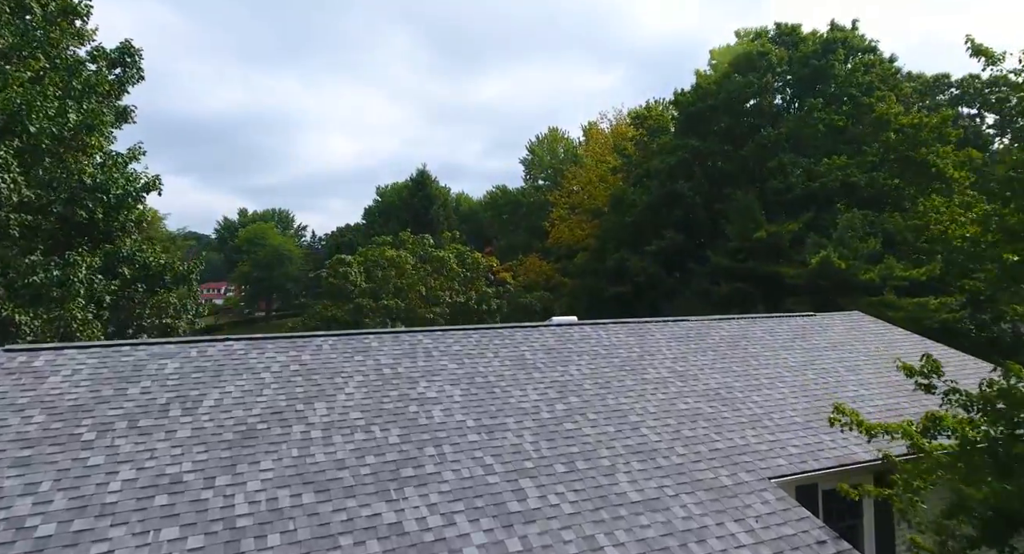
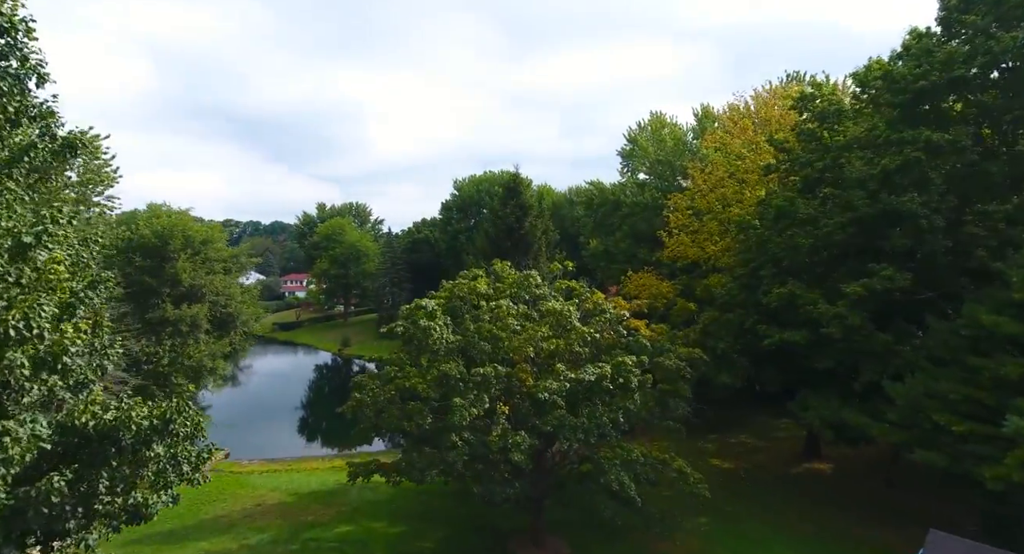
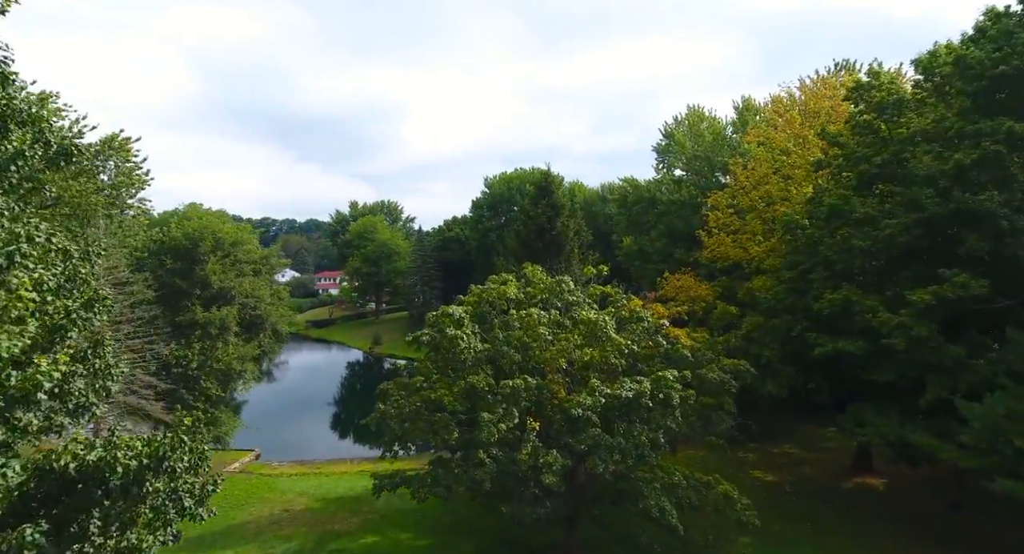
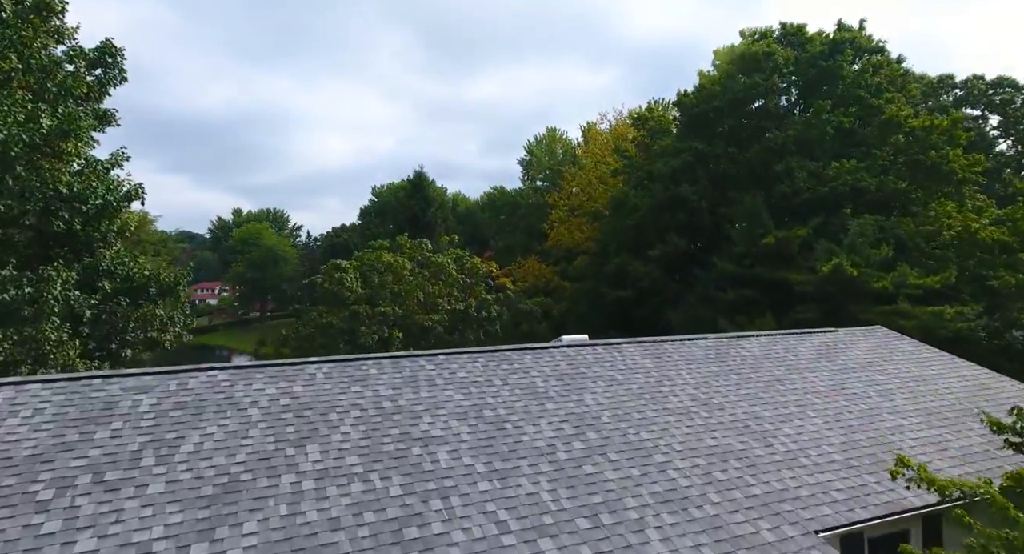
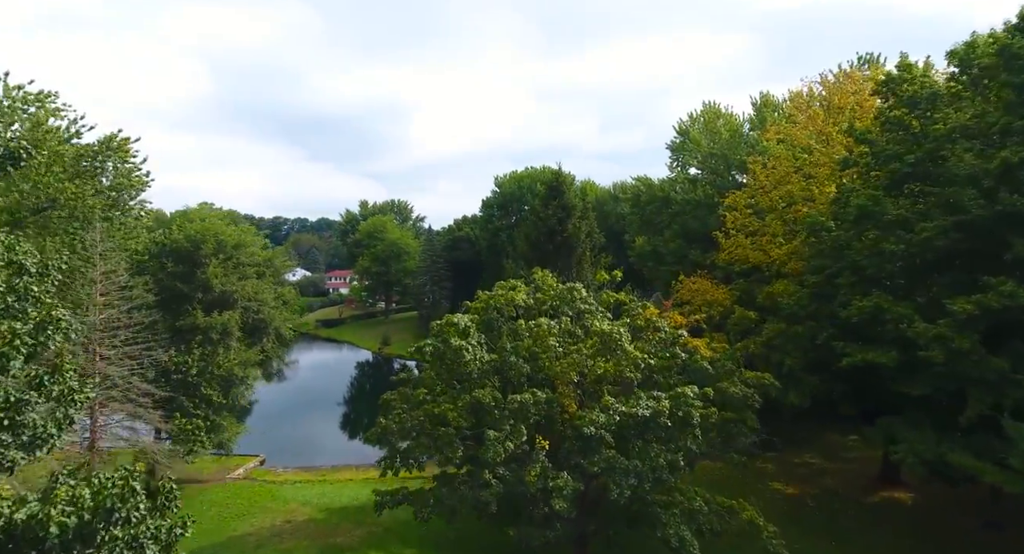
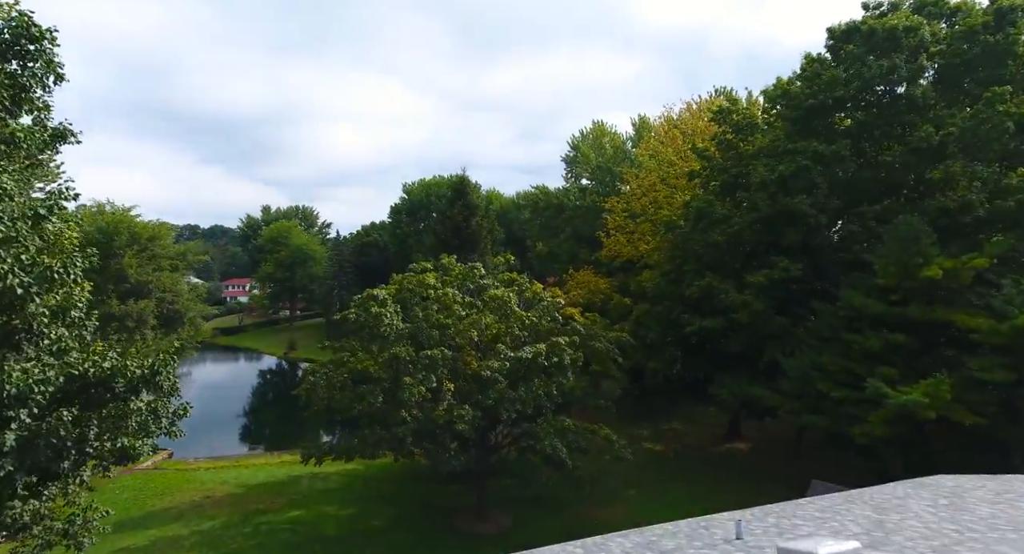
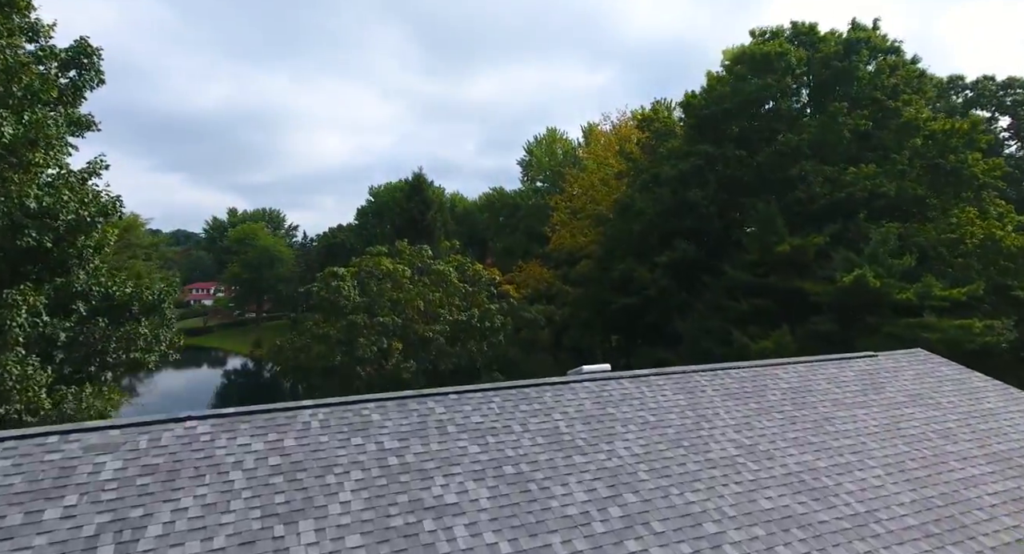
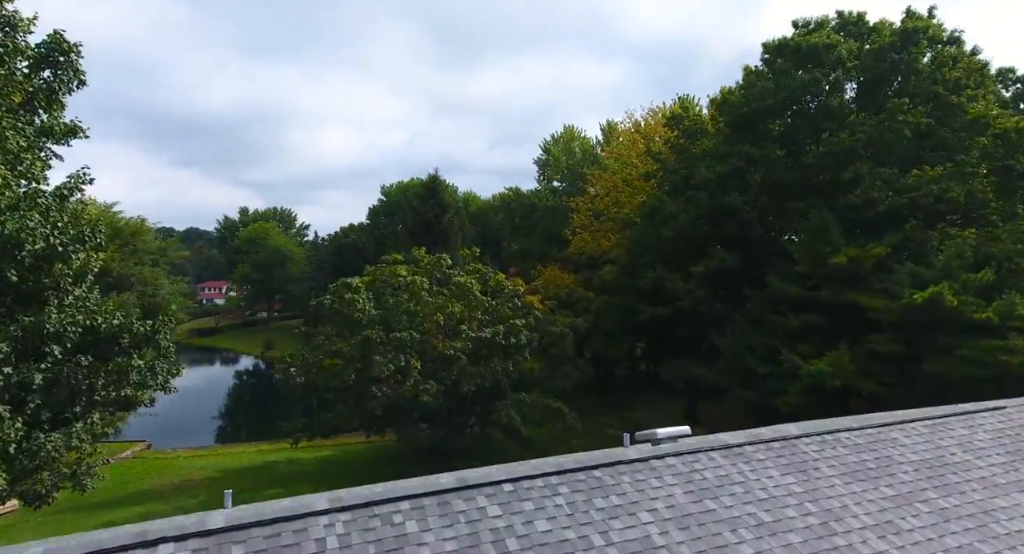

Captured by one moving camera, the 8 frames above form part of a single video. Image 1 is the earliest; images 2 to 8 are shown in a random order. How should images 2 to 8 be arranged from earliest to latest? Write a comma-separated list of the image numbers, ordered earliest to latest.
4, 7, 8, 6, 2, 3, 5
